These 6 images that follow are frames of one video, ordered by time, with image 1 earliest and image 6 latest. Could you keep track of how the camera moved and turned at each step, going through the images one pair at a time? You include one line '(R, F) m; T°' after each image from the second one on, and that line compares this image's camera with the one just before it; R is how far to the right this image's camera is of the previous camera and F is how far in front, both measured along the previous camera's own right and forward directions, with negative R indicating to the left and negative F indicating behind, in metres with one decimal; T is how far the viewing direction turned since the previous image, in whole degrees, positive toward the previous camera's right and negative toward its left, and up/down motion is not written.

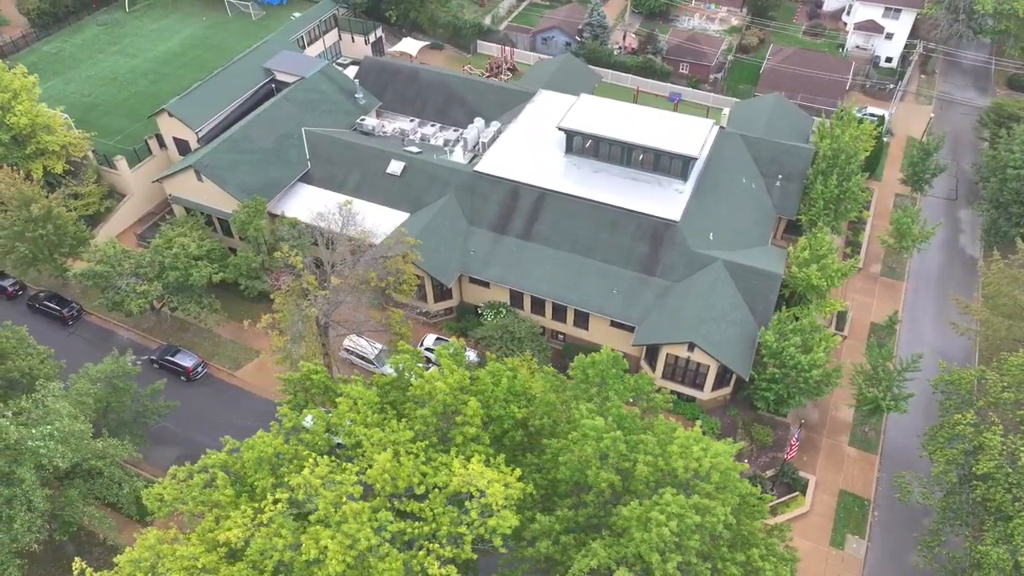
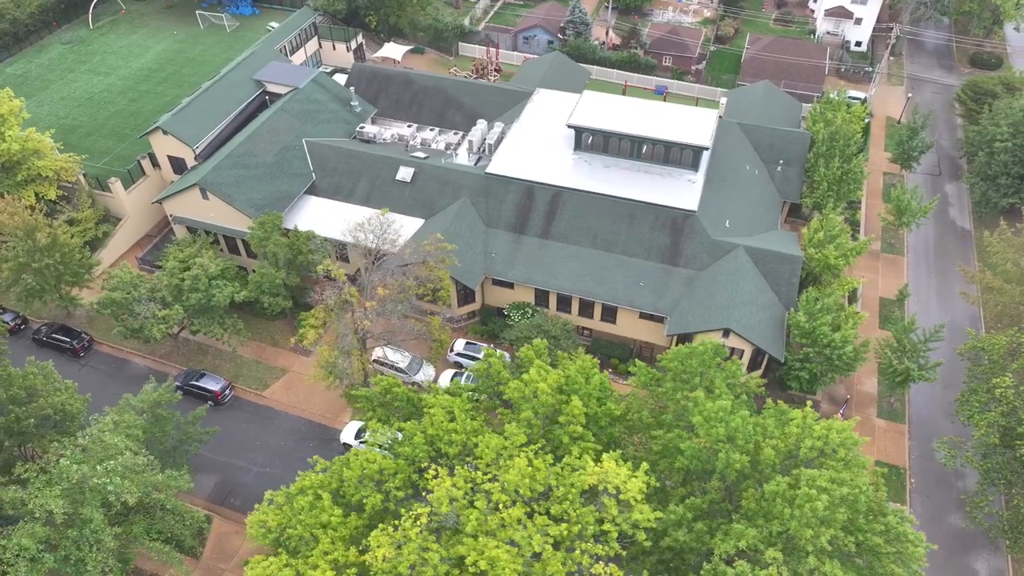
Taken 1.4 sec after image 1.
(-4.4, +0.2) m; +4°
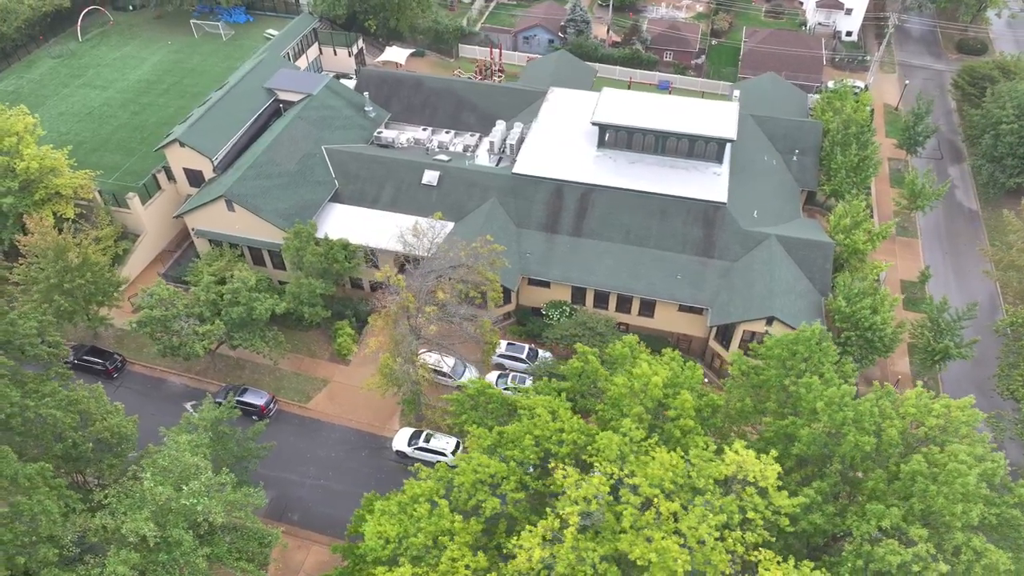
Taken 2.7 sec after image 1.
(-4.3, +0.1) m; +3°
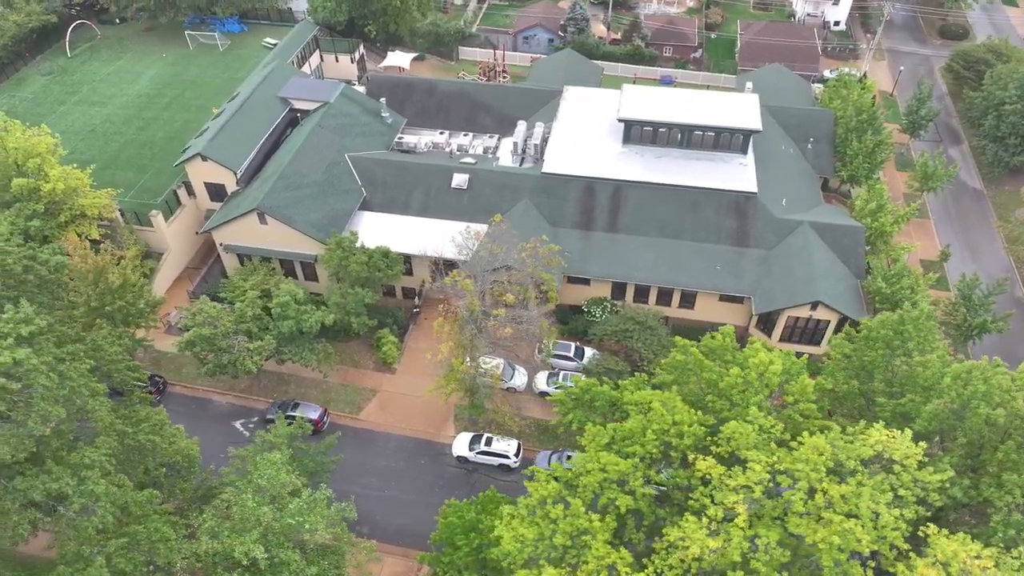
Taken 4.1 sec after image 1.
(-4.8, +0.1) m; +3°
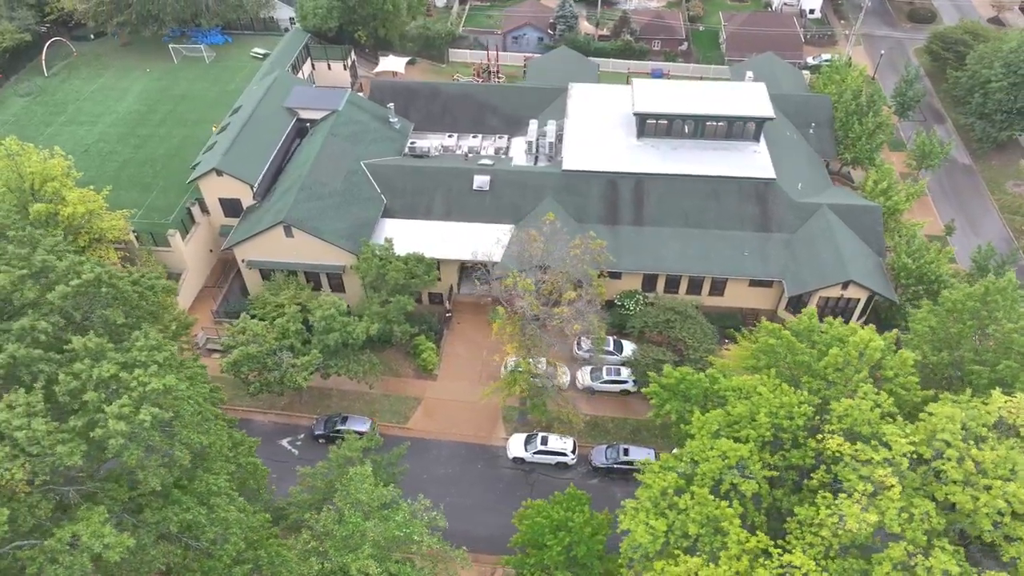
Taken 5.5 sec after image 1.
(-4.8, +0.2) m; +4°
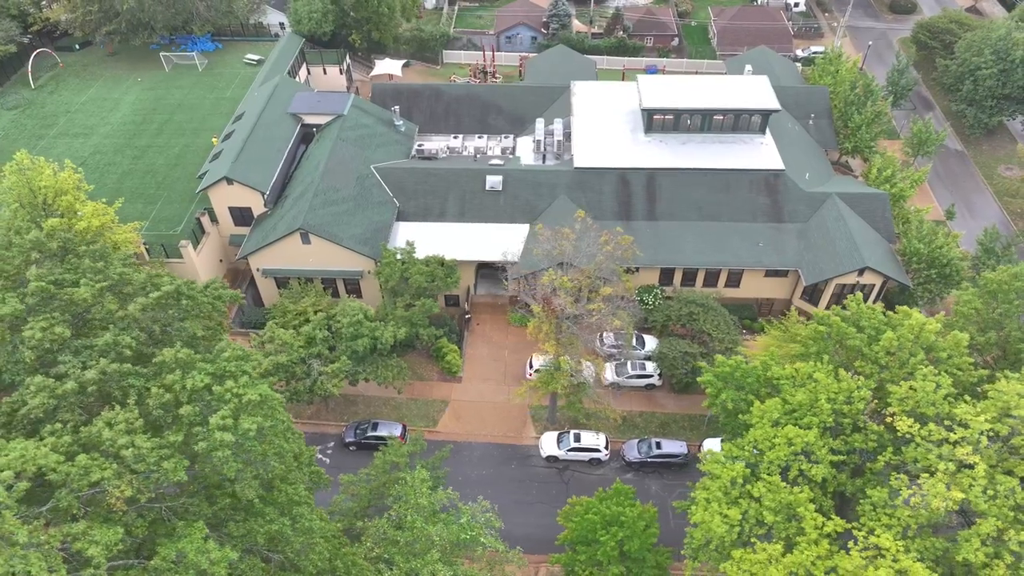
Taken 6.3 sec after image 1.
(-2.8, +0.1) m; +2°
